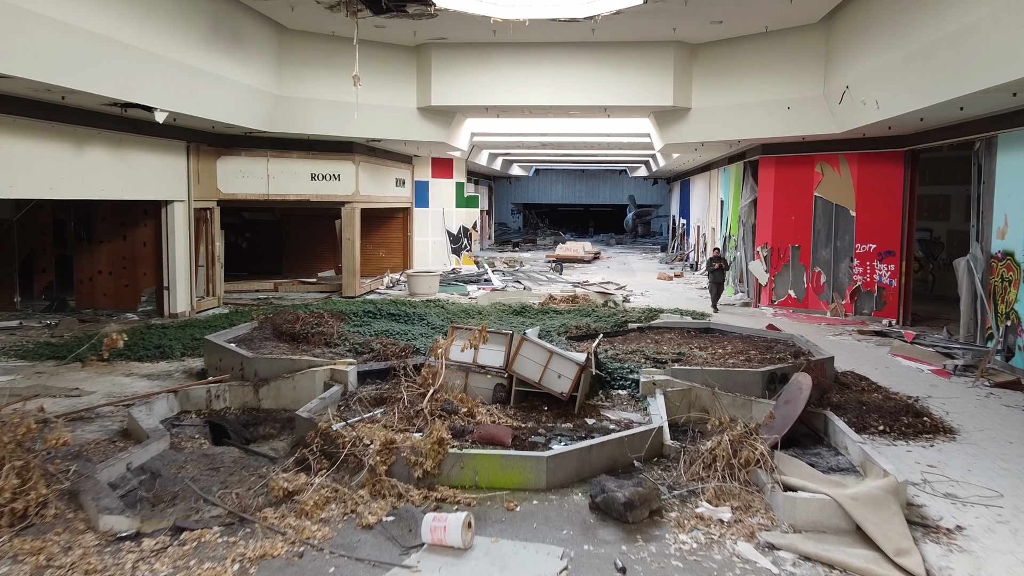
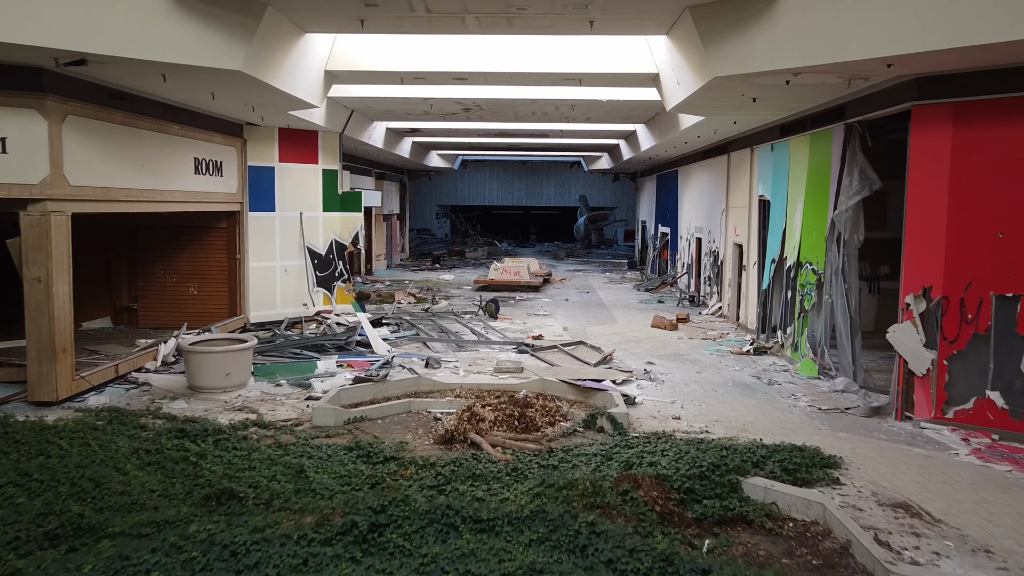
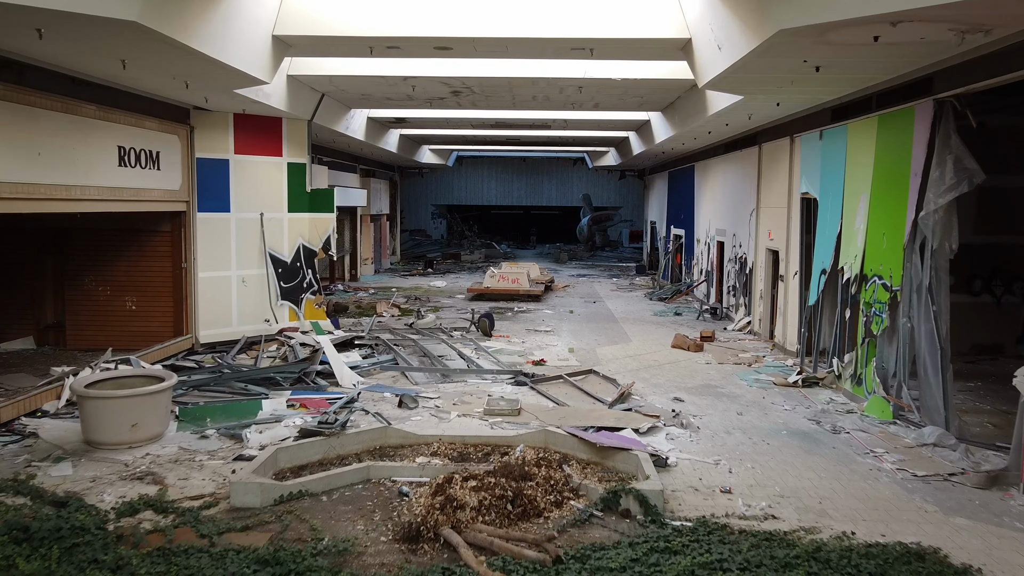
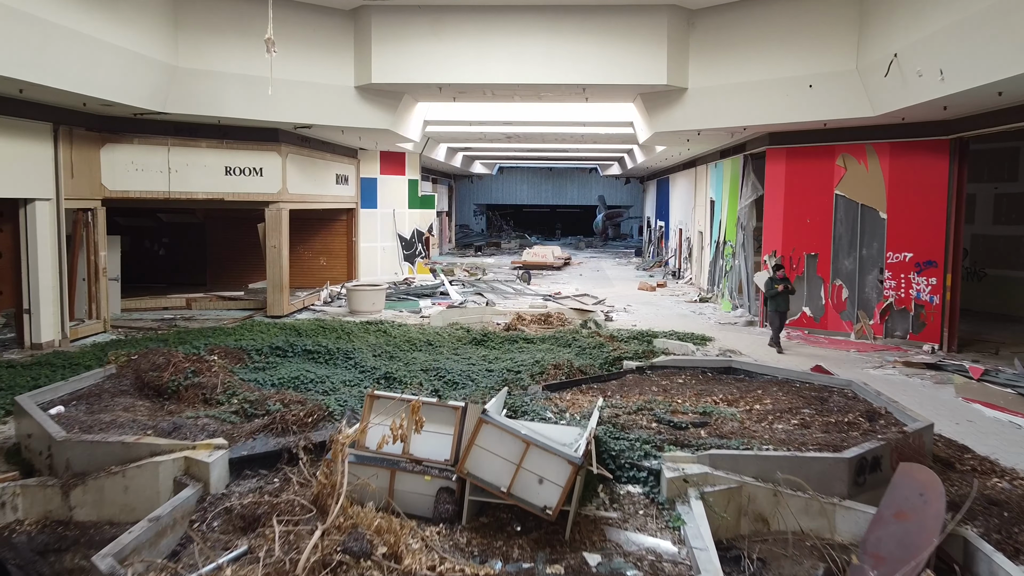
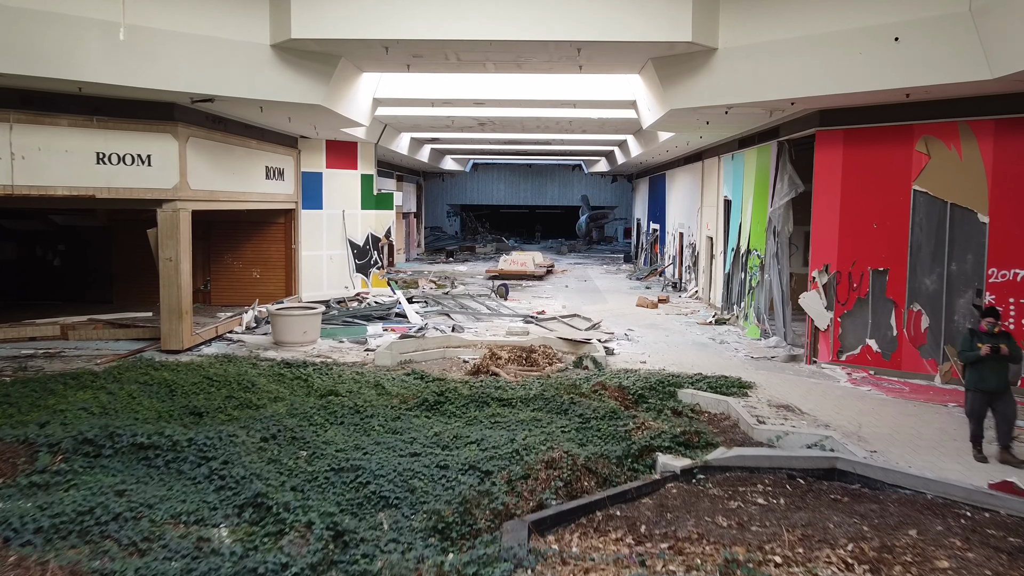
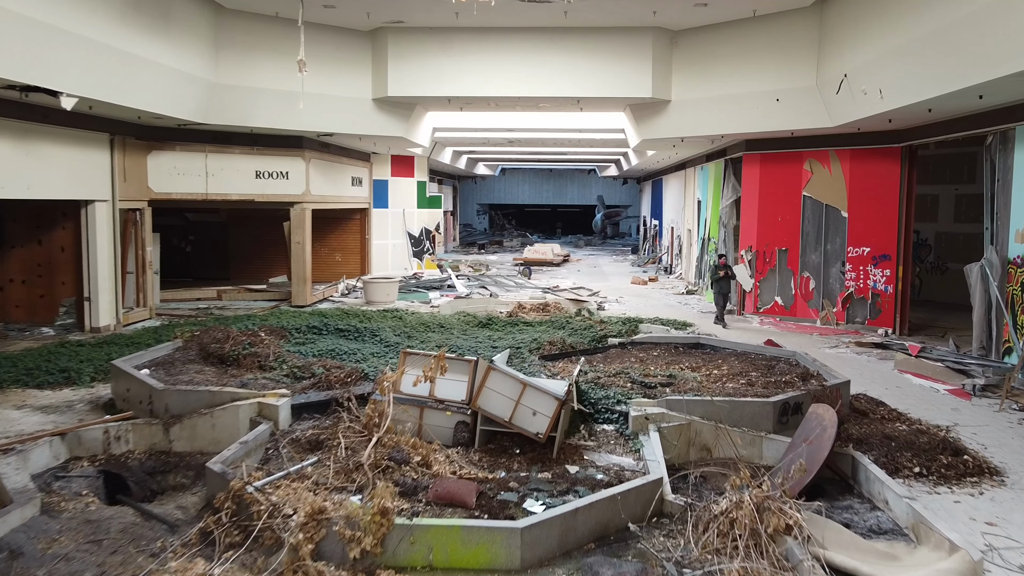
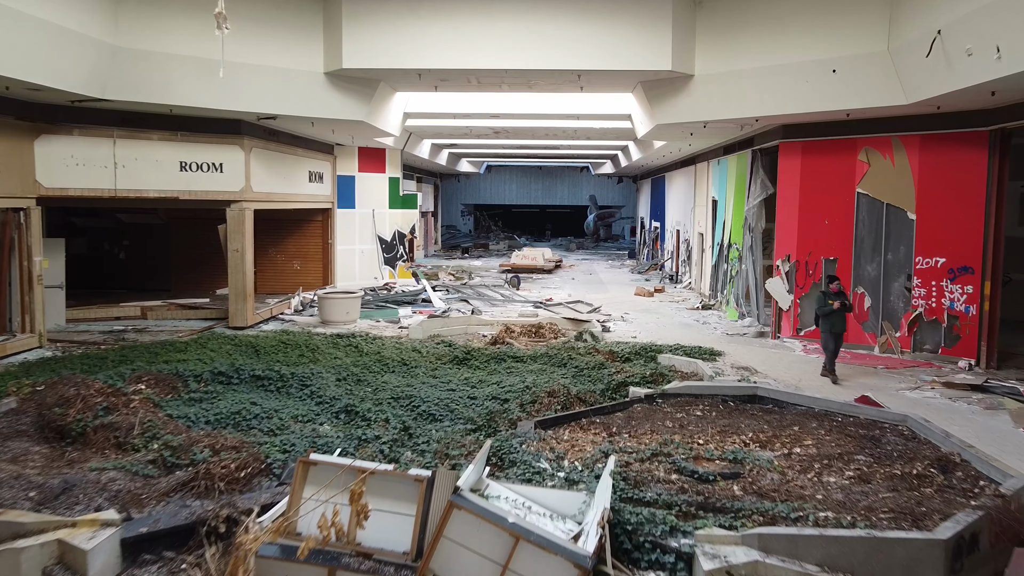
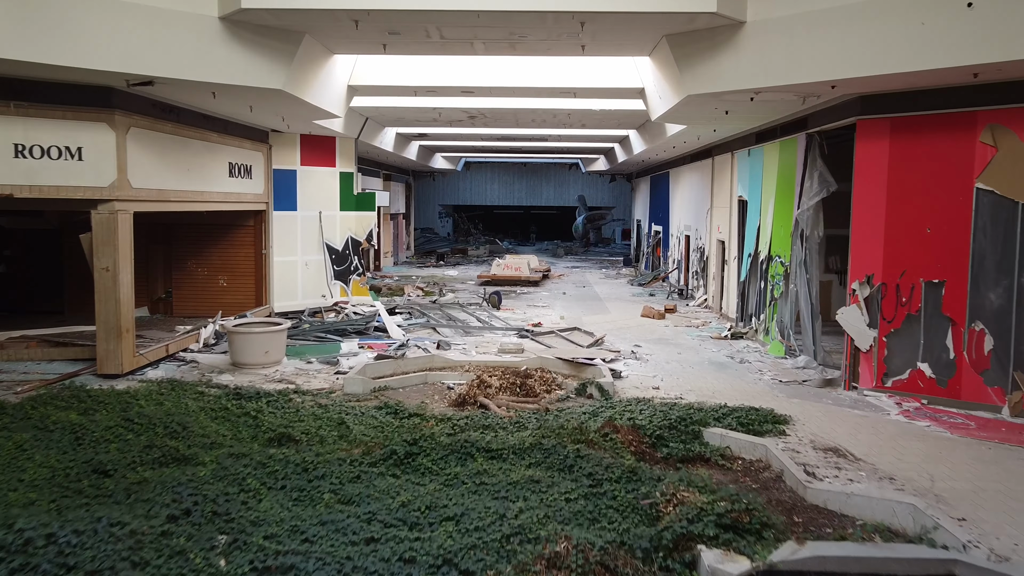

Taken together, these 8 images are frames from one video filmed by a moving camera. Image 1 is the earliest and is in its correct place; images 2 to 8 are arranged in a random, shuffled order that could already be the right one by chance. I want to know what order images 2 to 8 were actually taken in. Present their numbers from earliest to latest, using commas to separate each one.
6, 4, 7, 5, 8, 2, 3
